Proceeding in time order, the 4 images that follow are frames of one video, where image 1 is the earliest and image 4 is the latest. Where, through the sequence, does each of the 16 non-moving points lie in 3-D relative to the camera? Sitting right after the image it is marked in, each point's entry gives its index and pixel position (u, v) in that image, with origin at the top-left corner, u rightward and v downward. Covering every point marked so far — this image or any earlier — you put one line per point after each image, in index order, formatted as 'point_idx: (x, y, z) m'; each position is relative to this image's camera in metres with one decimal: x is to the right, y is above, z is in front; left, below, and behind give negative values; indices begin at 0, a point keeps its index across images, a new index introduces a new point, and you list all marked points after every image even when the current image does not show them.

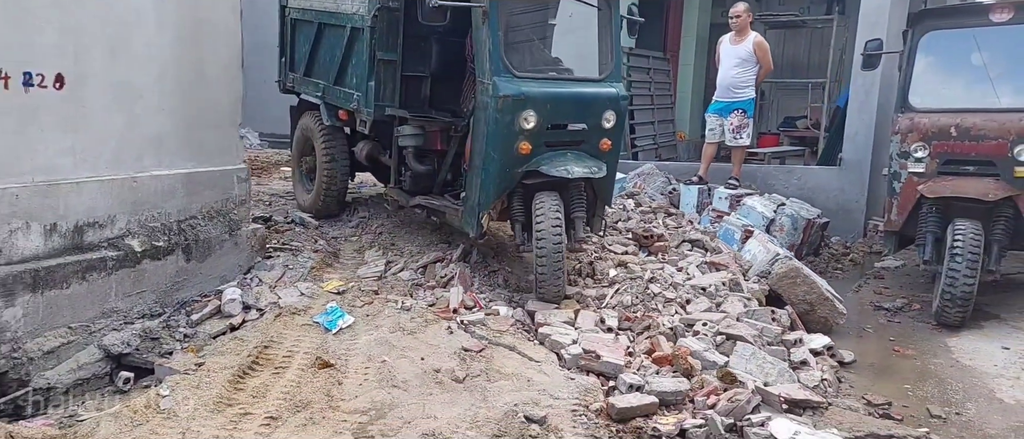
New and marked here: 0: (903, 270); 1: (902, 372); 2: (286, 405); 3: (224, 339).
0: (+3.2, -0.3, +7.4) m
1: (+2.0, -0.7, +4.5) m
2: (-1.0, -0.9, +4.3) m
3: (-1.7, -0.7, +5.4) m
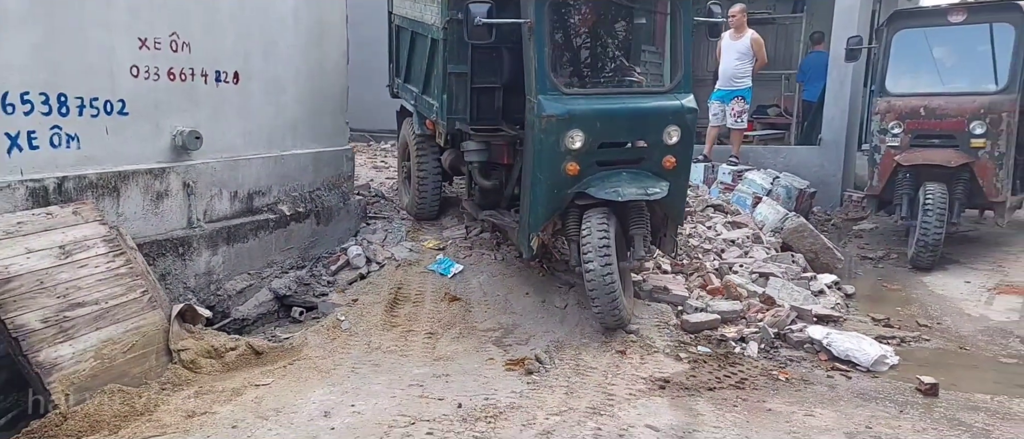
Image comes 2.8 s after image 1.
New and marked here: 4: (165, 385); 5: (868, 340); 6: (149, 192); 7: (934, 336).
0: (+3.6, -0.1, +9.1) m
1: (+2.6, -0.5, +6.3) m
2: (-0.5, -0.7, +5.9) m
3: (-1.2, -0.5, +6.9) m
4: (-2.0, -1.0, +5.3) m
5: (+1.9, -0.6, +4.8) m
6: (-2.5, +0.2, +6.3) m
7: (+2.4, -0.6, +5.2) m
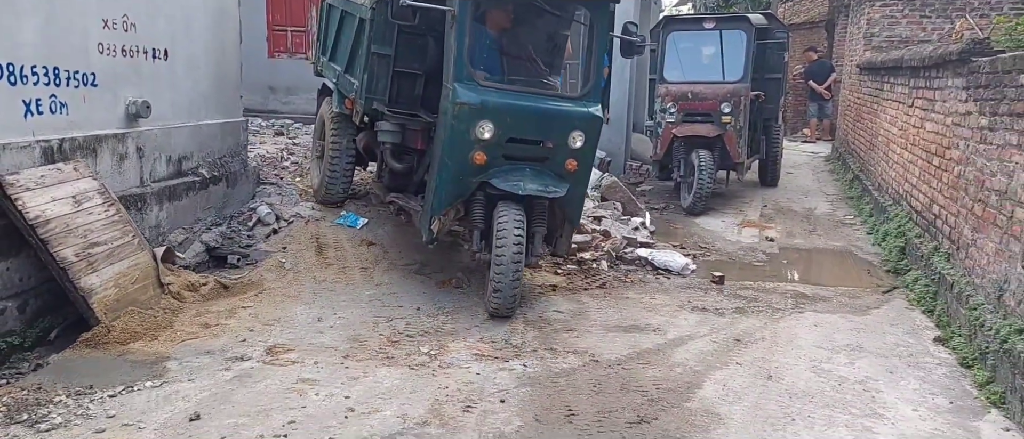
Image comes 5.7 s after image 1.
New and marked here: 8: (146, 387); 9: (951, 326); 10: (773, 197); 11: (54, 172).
0: (+1.8, +0.3, +11.9) m
1: (+1.6, -0.2, +8.9) m
2: (-1.2, -0.4, +7.7) m
3: (-2.2, -0.1, +8.5) m
4: (-2.5, -0.7, +6.7) m
5: (+1.3, -0.3, +7.3) m
6: (-3.3, +0.5, +7.6) m
7: (+1.7, -0.3, +7.8) m
8: (-2.1, -1.0, +5.3) m
9: (+2.5, -0.6, +5.3) m
10: (+3.1, +0.2, +10.9) m
11: (-3.4, +0.3, +6.7) m
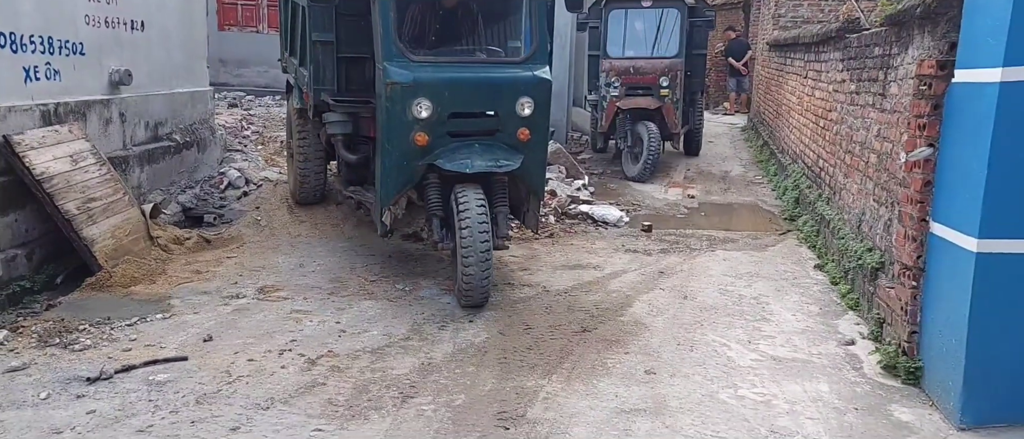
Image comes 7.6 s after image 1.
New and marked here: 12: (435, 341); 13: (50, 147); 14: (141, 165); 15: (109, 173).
0: (+1.1, +0.8, +13.0) m
1: (+1.1, +0.2, +10.0) m
2: (-1.7, 0.0, +8.6) m
3: (-2.7, +0.2, +9.3) m
4: (-2.9, -0.3, +7.5) m
5: (+0.9, +0.1, +8.4) m
6: (-3.7, +0.9, +8.3) m
7: (+1.3, +0.1, +8.9) m
8: (-2.4, -0.7, +6.1) m
9: (+2.3, -0.3, +6.5) m
10: (+2.4, +0.7, +12.0) m
11: (-3.7, +0.7, +7.4) m
12: (-0.5, -0.7, +5.4) m
13: (-3.6, +0.5, +7.2) m
14: (-3.5, +0.5, +8.7) m
15: (-3.3, +0.4, +7.6) m
